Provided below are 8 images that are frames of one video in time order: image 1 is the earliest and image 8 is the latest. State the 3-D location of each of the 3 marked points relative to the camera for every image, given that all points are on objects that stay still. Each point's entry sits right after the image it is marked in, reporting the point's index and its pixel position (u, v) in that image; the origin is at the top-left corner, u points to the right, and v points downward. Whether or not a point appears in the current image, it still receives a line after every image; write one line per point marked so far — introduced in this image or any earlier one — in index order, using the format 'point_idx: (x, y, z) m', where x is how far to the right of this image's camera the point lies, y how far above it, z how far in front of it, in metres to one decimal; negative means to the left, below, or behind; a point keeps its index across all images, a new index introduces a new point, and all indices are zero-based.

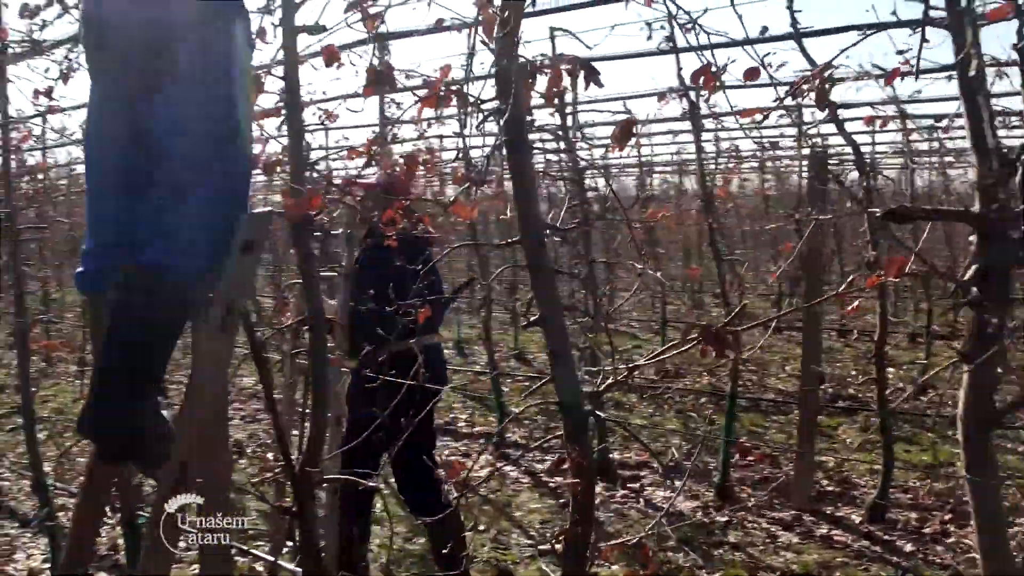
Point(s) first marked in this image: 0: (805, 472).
0: (+0.9, -0.6, +4.5) m
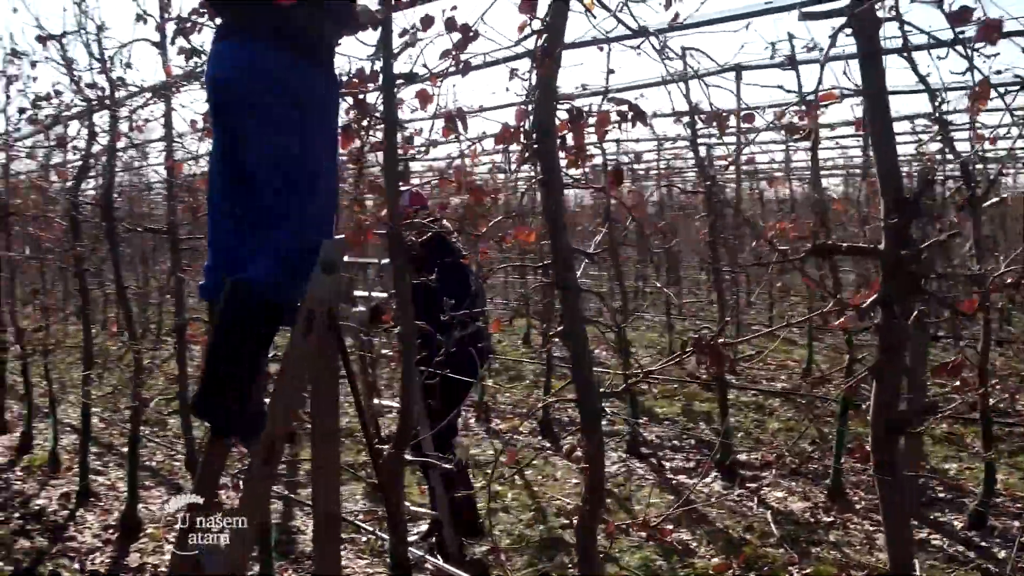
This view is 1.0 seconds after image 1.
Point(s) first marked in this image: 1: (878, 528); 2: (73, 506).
0: (+1.3, -0.6, +4.7) m
1: (+1.1, -0.8, +4.5) m
2: (-1.5, -0.7, +4.9) m
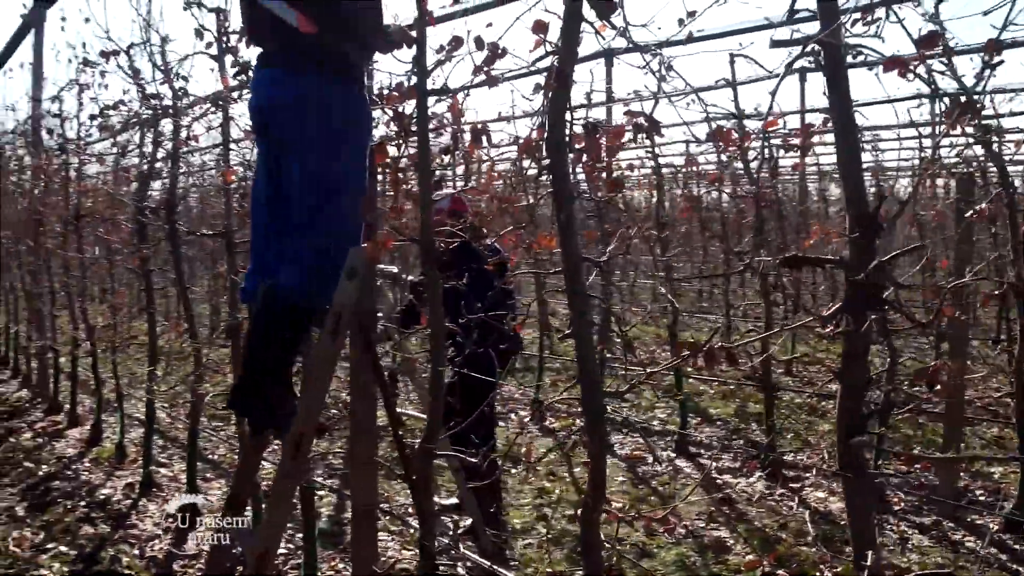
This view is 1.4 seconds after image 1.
0: (+1.4, -0.6, +4.8) m
1: (+1.3, -0.8, +4.6) m
2: (-1.3, -0.7, +5.1) m
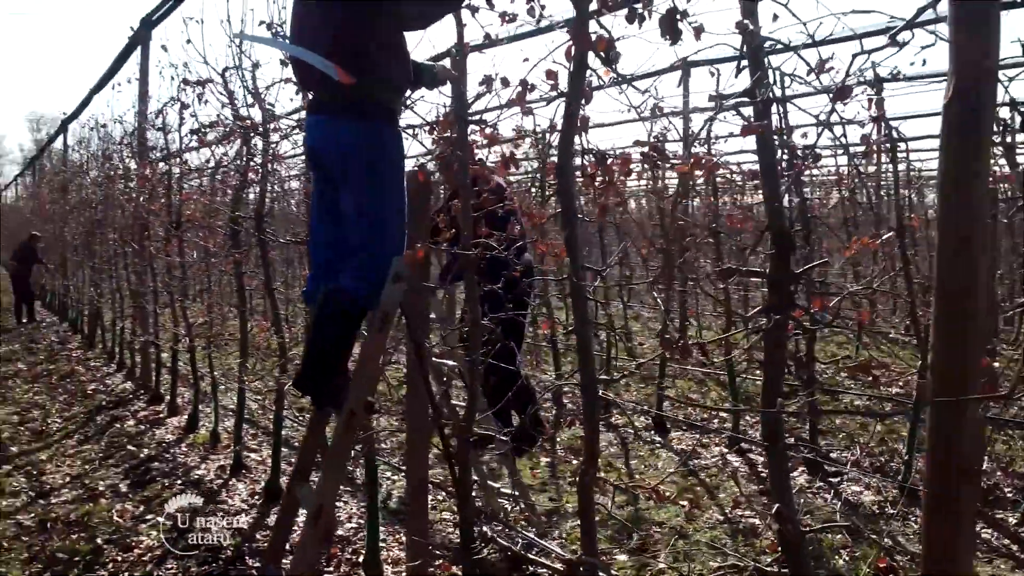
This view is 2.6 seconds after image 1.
0: (+1.6, -0.7, +5.1) m
1: (+1.5, -0.8, +5.0) m
2: (-1.1, -0.7, +5.6) m
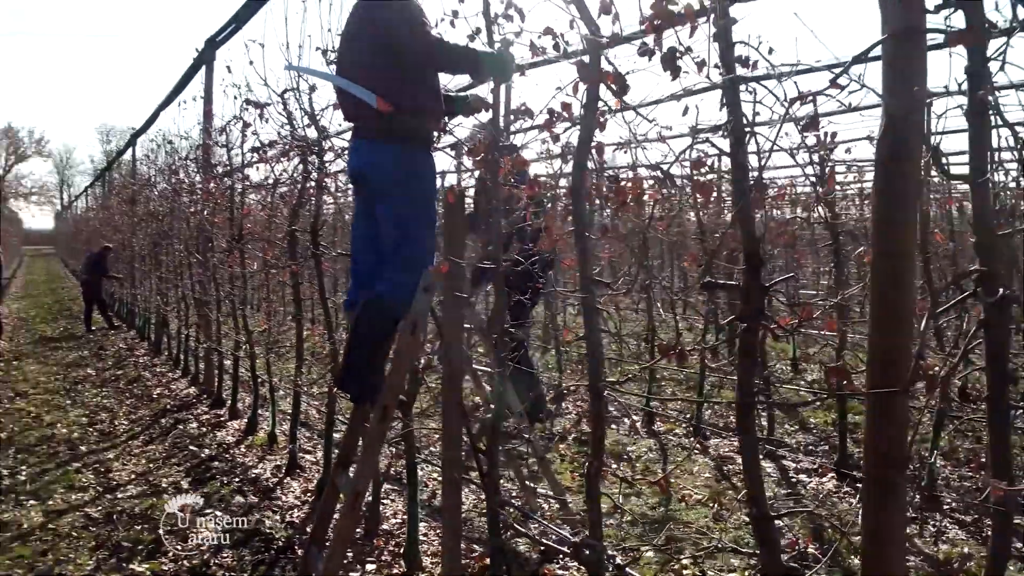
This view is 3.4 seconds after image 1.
0: (+1.8, -0.7, +5.3) m
1: (+1.6, -0.8, +5.2) m
2: (-1.0, -0.8, +6.0) m
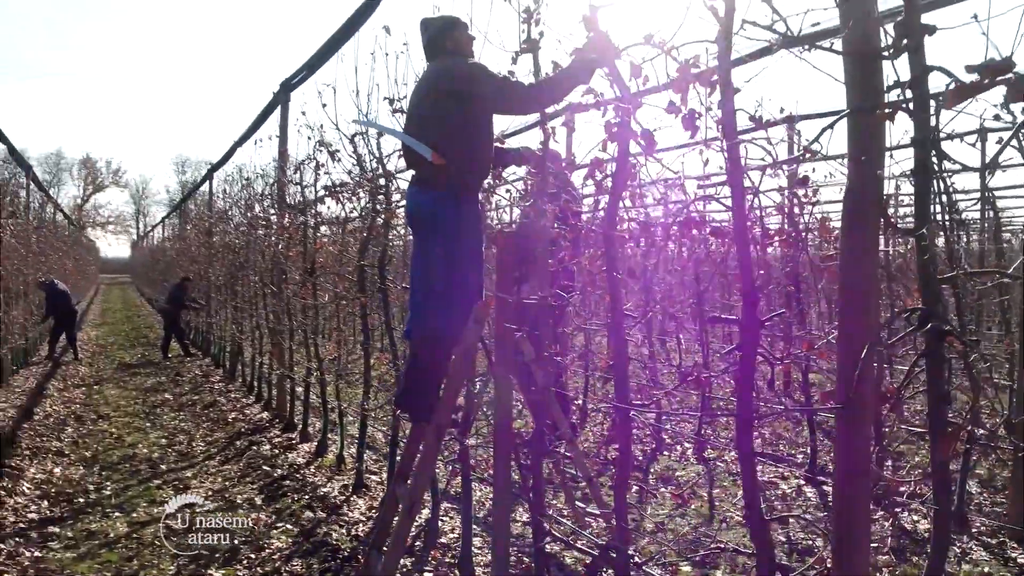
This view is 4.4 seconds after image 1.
0: (+2.0, -0.8, +5.6) m
1: (+1.8, -1.0, +5.5) m
2: (-0.7, -0.9, +6.4) m
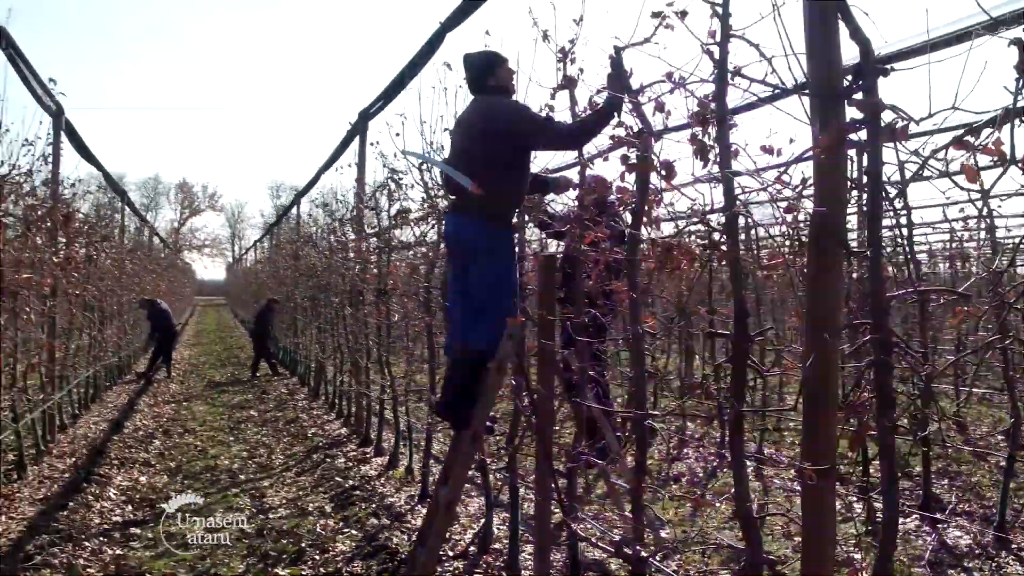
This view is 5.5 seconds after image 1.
0: (+2.2, -0.9, +5.8) m
1: (+2.0, -1.1, +5.7) m
2: (-0.5, -1.0, +6.7) m
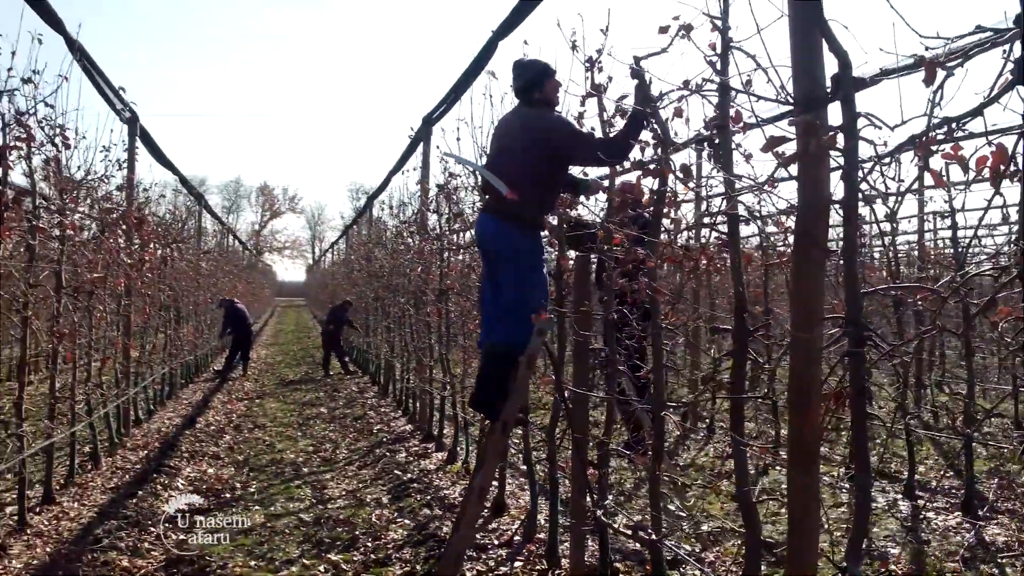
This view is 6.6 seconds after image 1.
0: (+2.3, -0.9, +5.8) m
1: (+2.2, -1.1, +5.8) m
2: (-0.2, -1.0, +6.9) m
